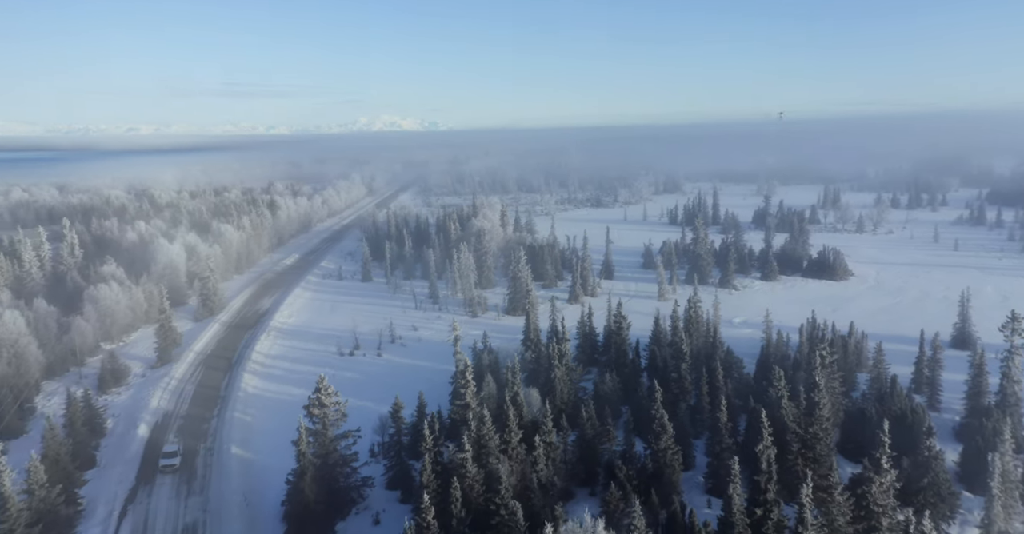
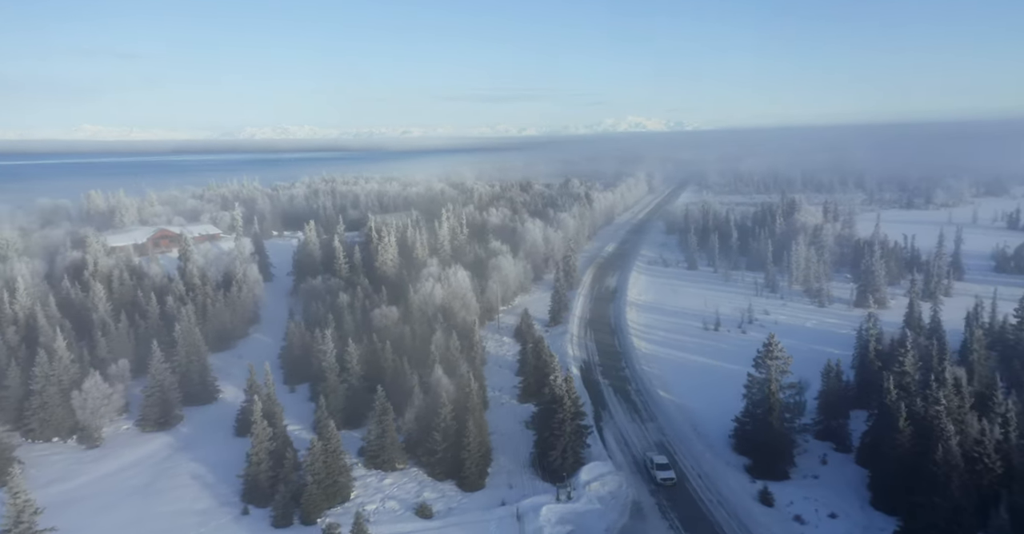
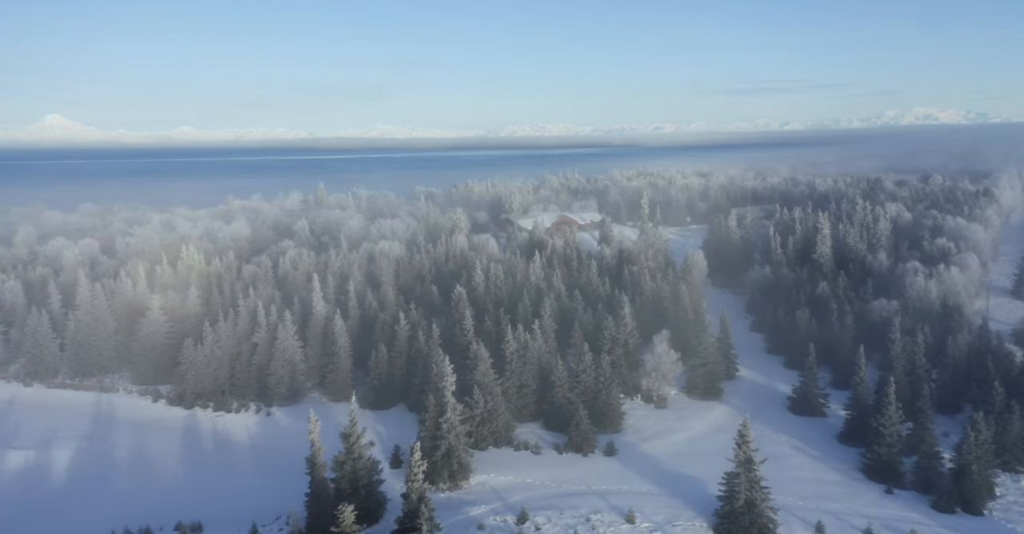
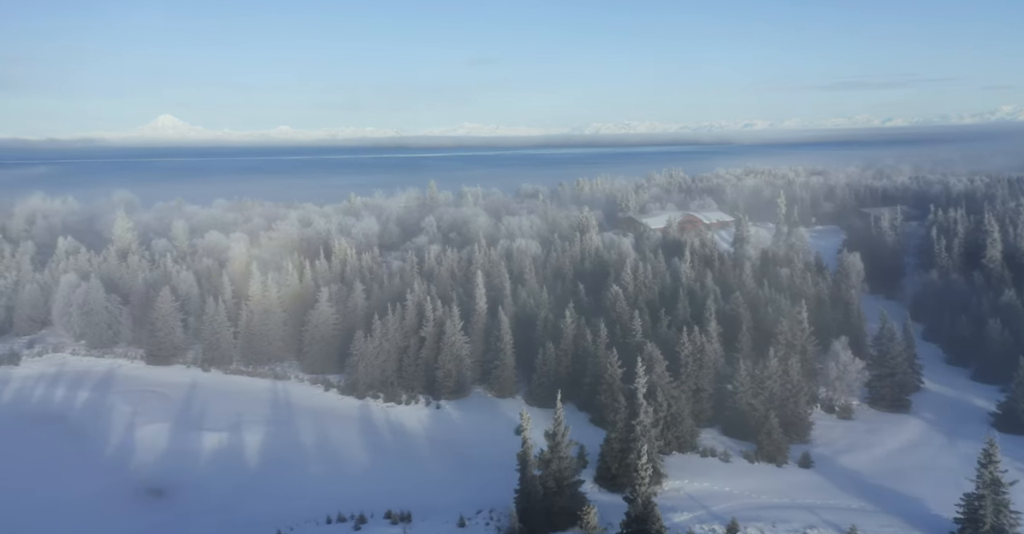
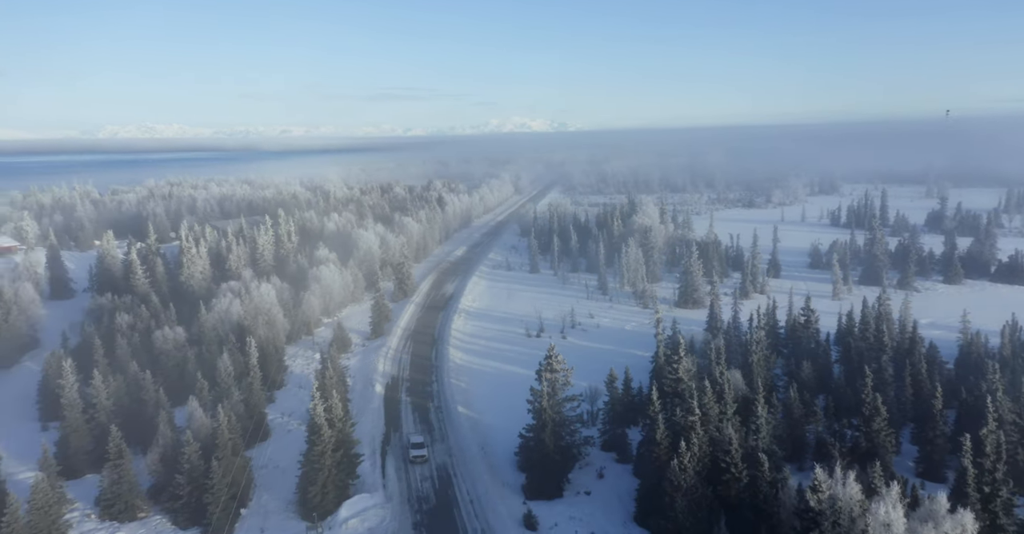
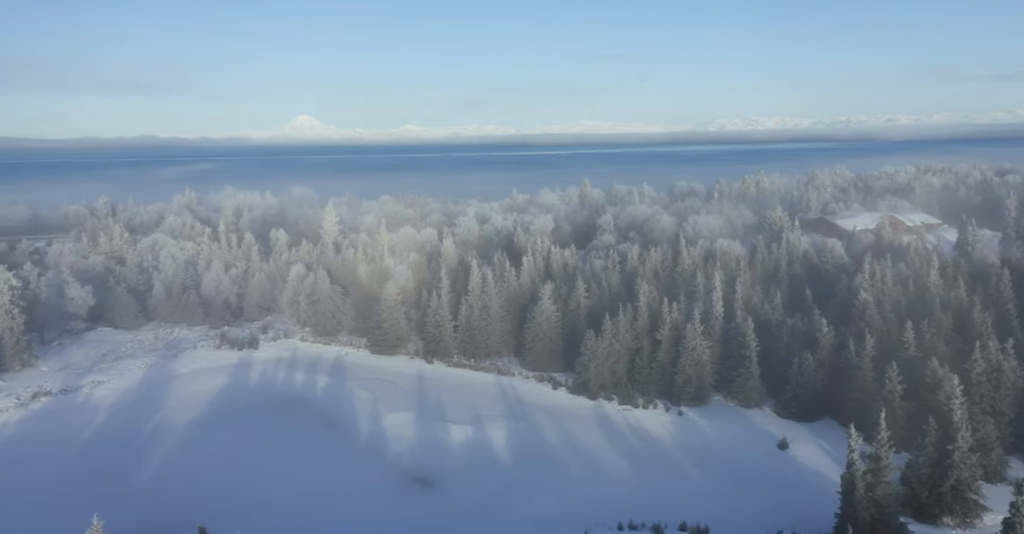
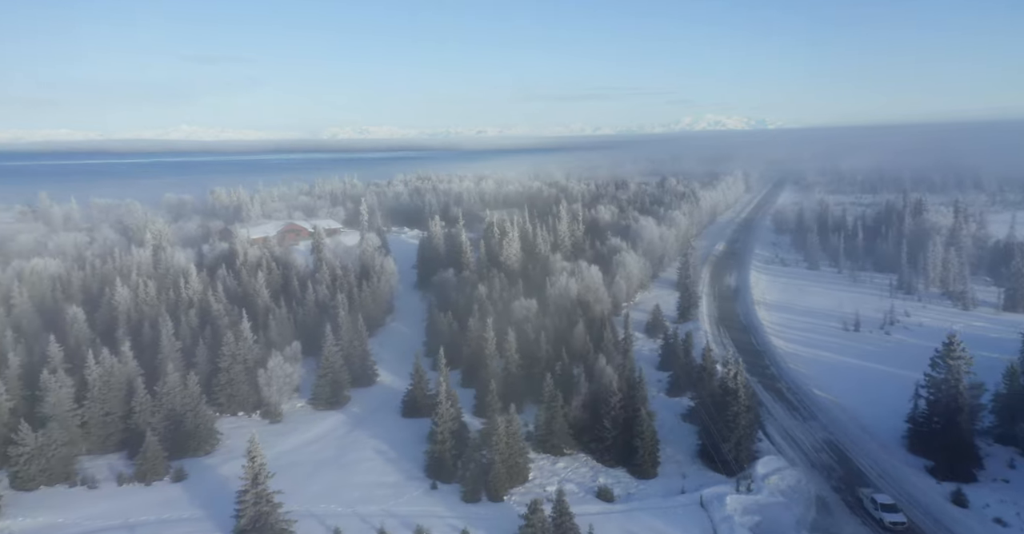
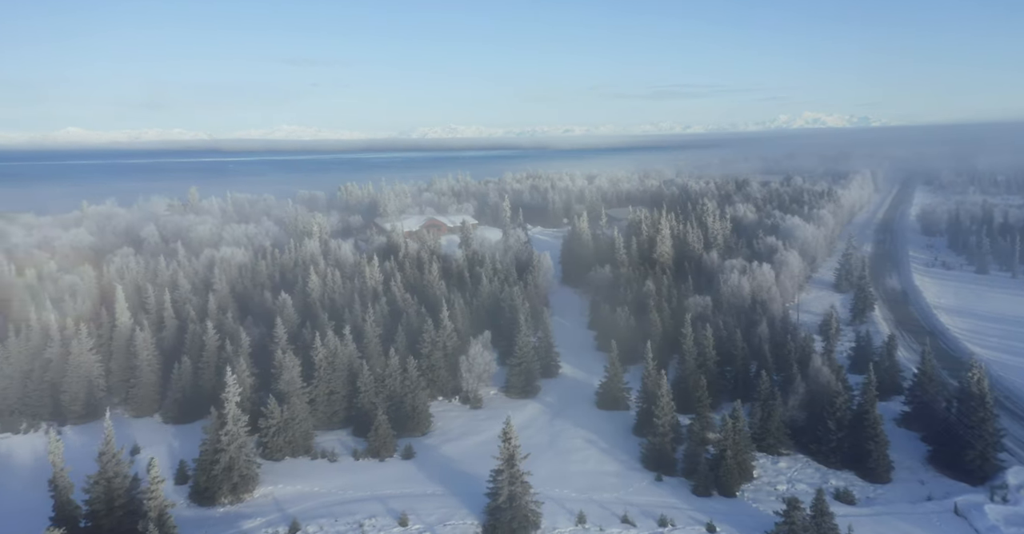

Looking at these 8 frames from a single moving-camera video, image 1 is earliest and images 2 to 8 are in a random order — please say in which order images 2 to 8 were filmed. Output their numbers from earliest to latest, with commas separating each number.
5, 2, 7, 8, 3, 4, 6
